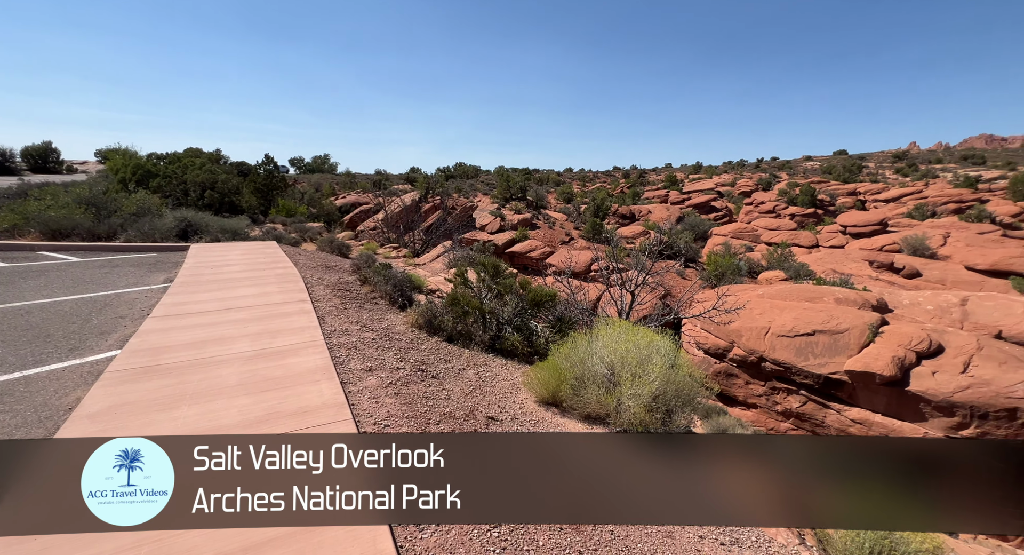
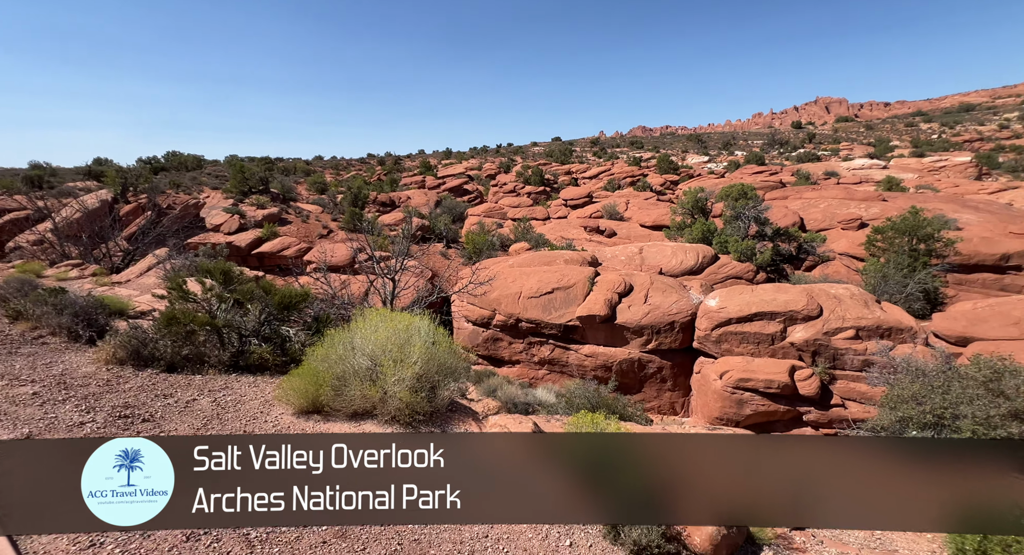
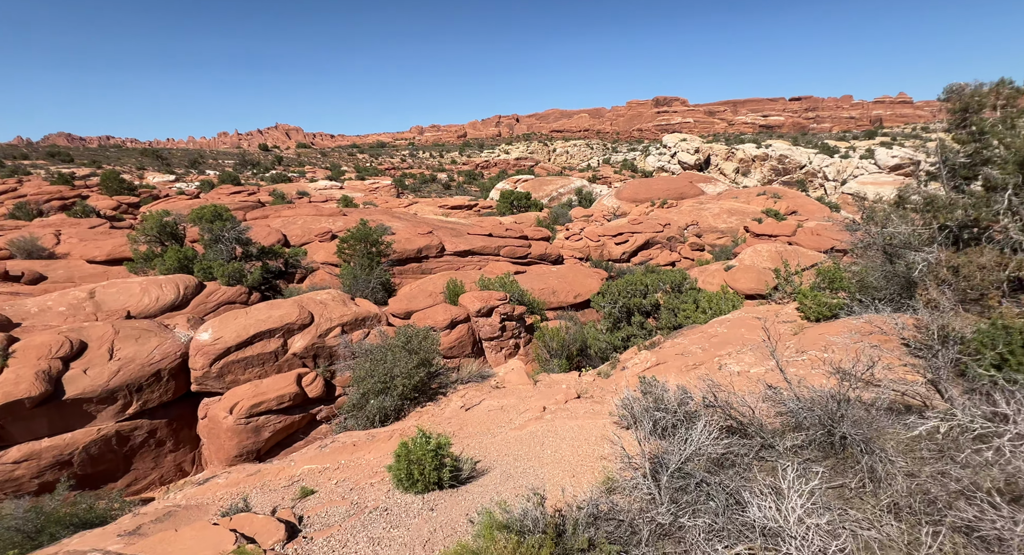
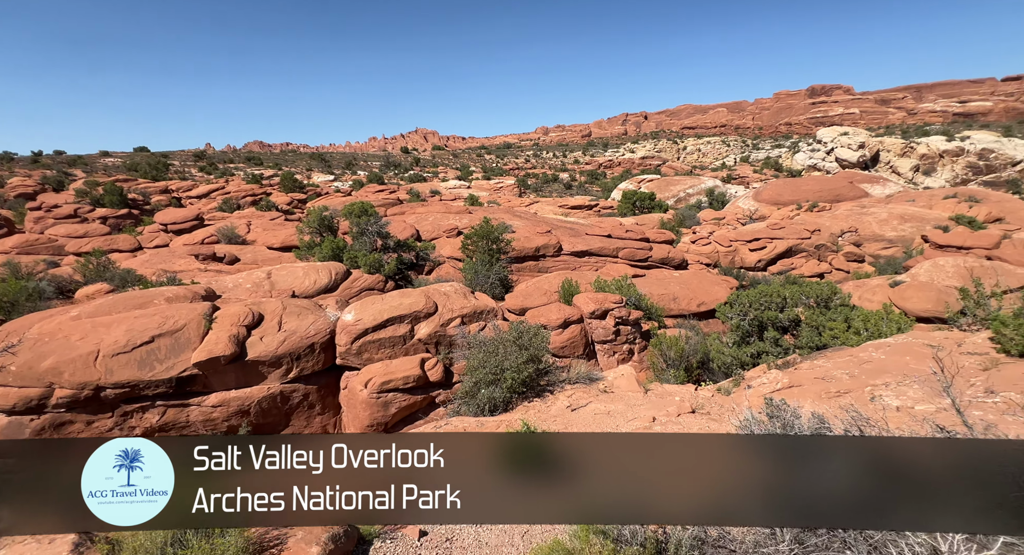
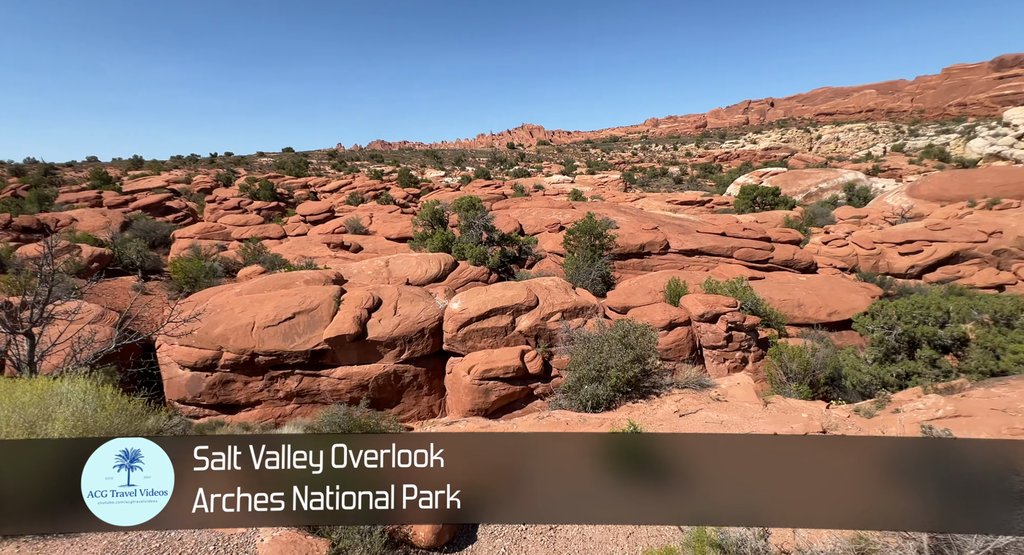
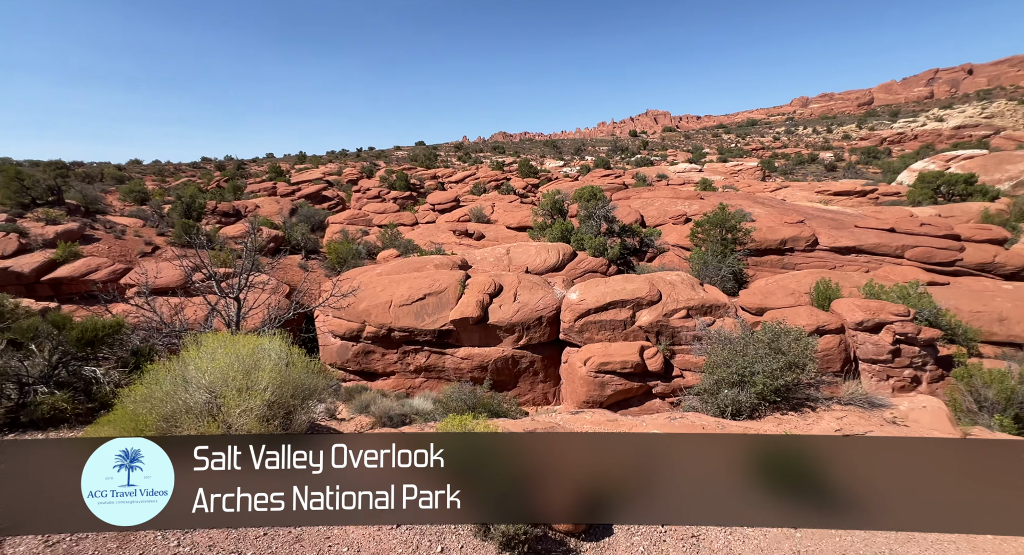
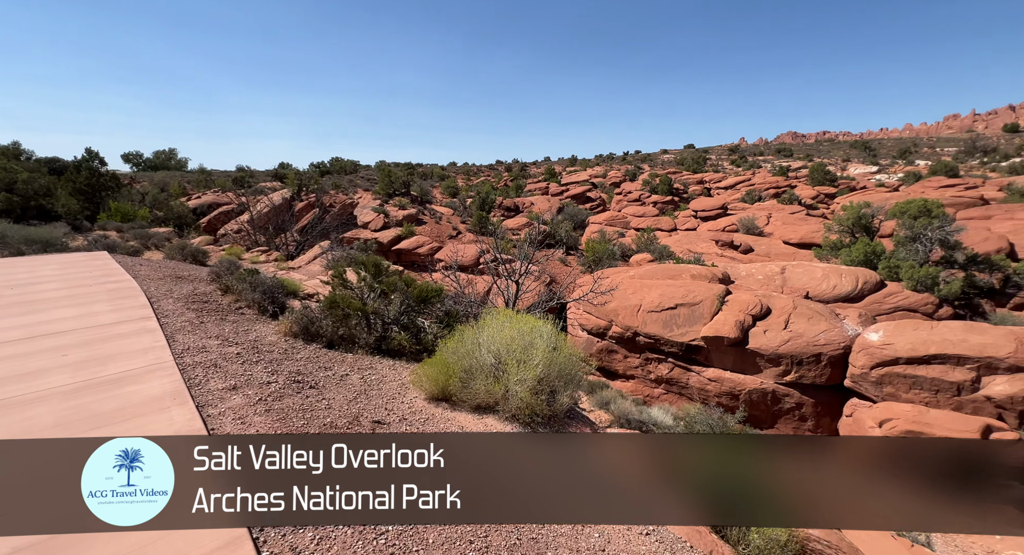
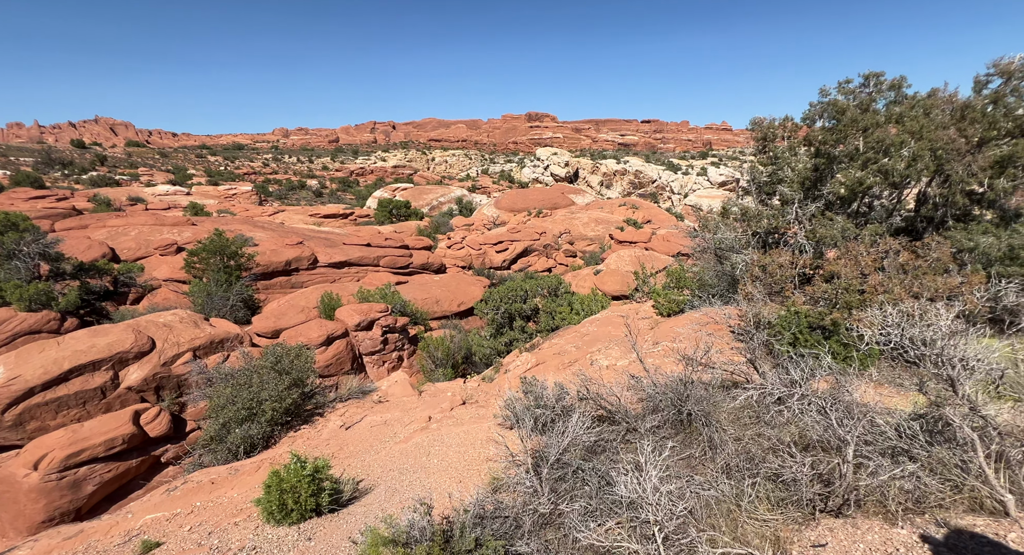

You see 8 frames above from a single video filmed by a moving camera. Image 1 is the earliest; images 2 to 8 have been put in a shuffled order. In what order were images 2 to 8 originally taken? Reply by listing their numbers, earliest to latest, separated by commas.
7, 2, 6, 5, 4, 3, 8
